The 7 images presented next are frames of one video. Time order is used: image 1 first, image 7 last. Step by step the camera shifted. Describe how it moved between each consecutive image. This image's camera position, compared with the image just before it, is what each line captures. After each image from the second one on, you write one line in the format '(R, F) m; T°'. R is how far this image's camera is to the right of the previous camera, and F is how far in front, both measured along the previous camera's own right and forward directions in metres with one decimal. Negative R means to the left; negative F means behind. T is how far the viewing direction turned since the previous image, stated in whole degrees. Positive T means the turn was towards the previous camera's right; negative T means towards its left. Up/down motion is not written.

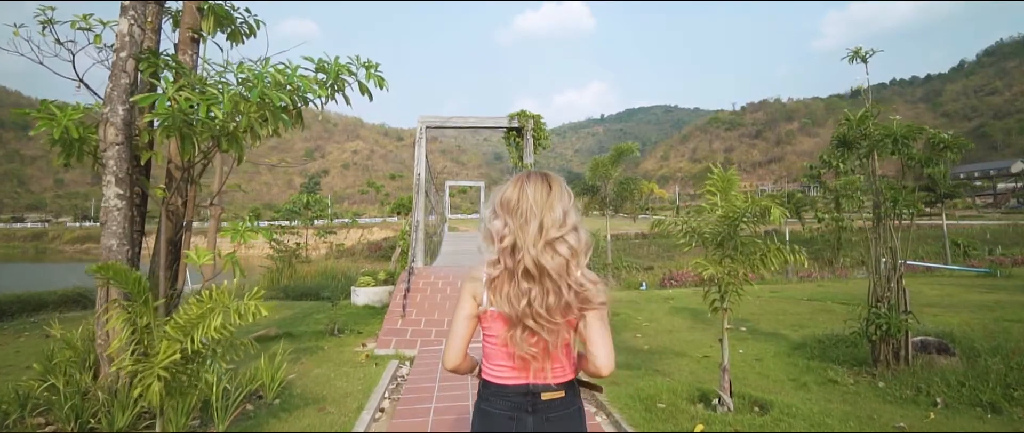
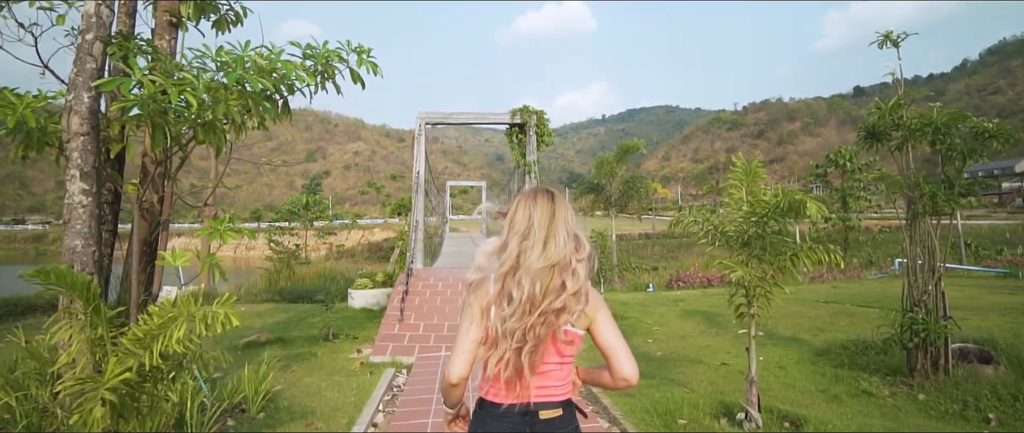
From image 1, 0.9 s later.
(0.0, +0.3) m; 0°
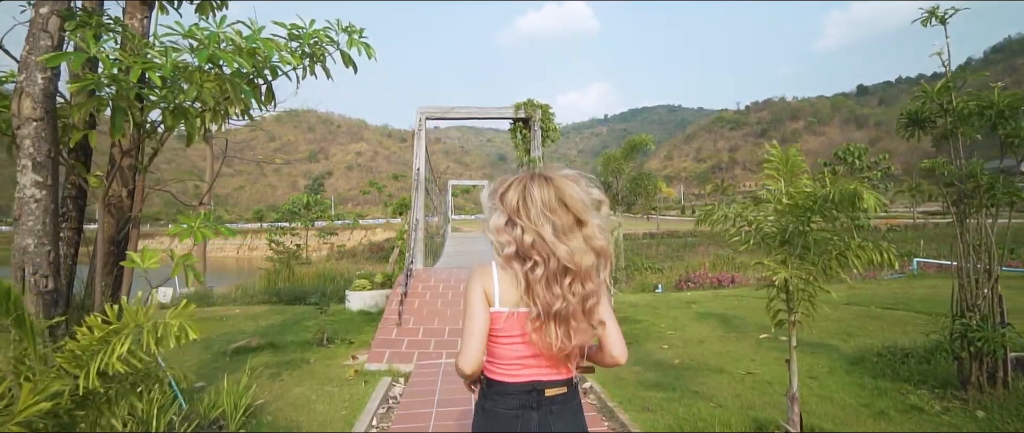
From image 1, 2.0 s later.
(0.0, +0.4) m; 0°
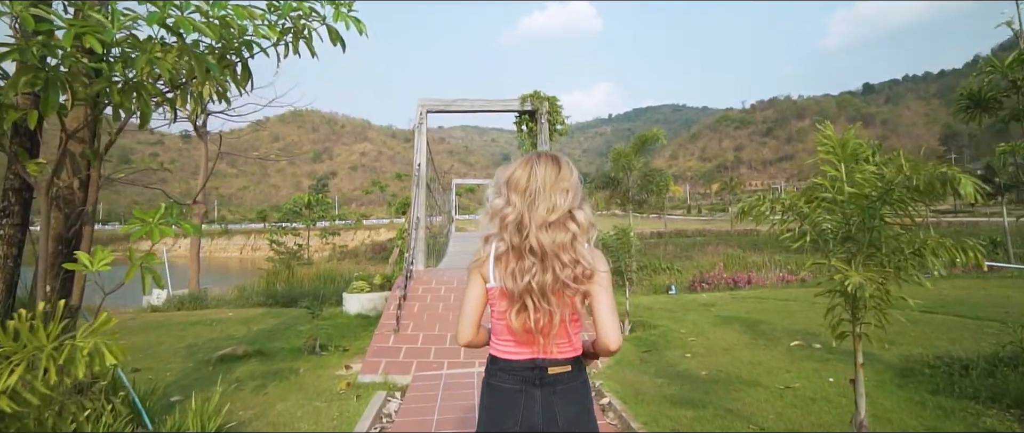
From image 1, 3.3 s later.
(0.0, +0.4) m; 0°
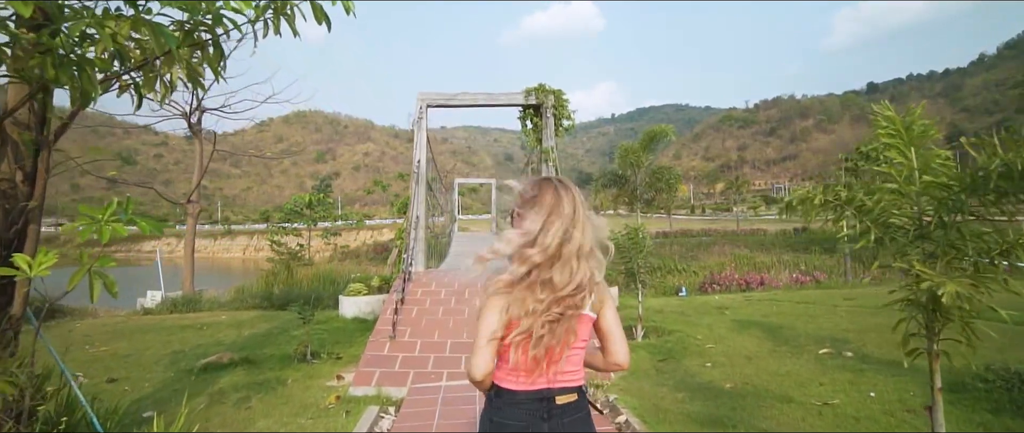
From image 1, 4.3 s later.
(0.0, +0.4) m; 0°
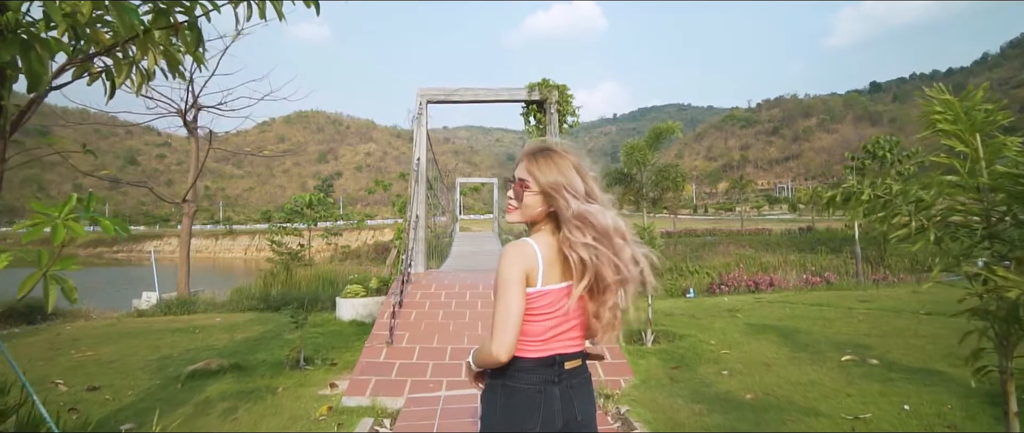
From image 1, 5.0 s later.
(0.0, +0.3) m; 0°
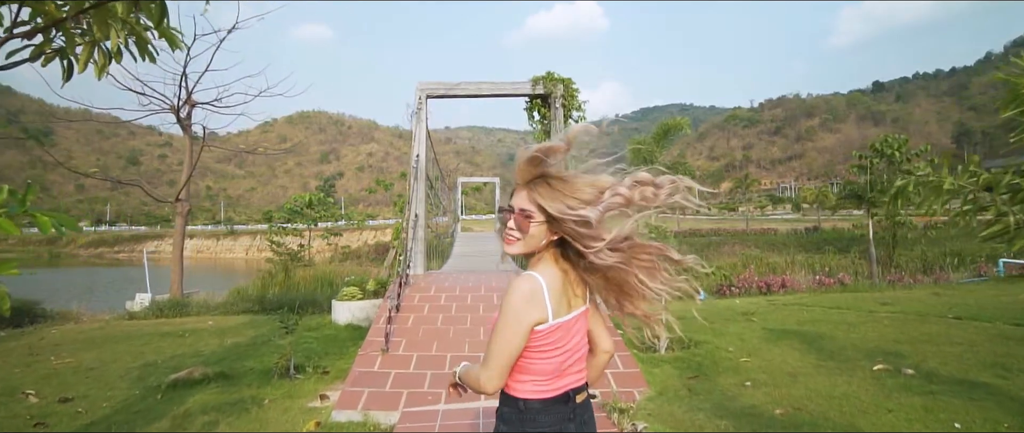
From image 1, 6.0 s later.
(0.0, +0.3) m; 0°
